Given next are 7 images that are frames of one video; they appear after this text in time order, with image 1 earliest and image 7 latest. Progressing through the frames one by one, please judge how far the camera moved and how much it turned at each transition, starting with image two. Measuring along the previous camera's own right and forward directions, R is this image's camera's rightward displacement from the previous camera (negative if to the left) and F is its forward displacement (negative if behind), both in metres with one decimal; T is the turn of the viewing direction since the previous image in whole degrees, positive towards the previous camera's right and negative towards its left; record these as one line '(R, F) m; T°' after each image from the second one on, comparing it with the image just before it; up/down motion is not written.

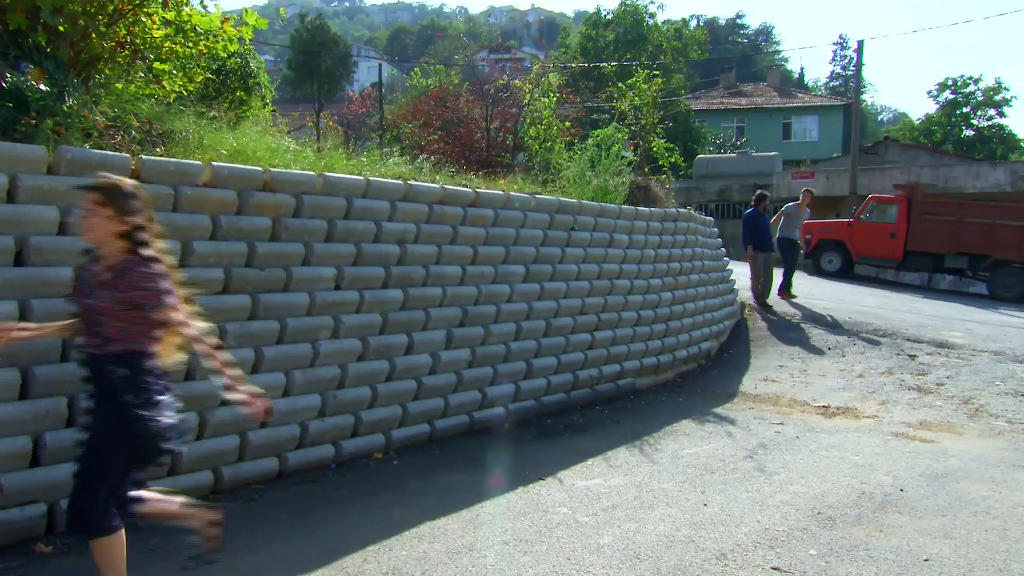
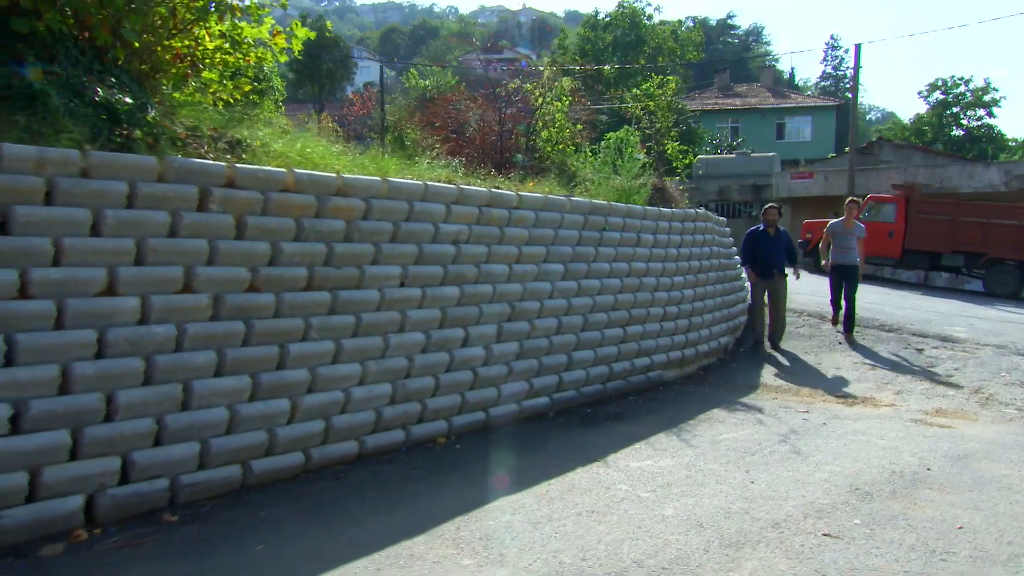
(-0.5, -0.4) m; +1°
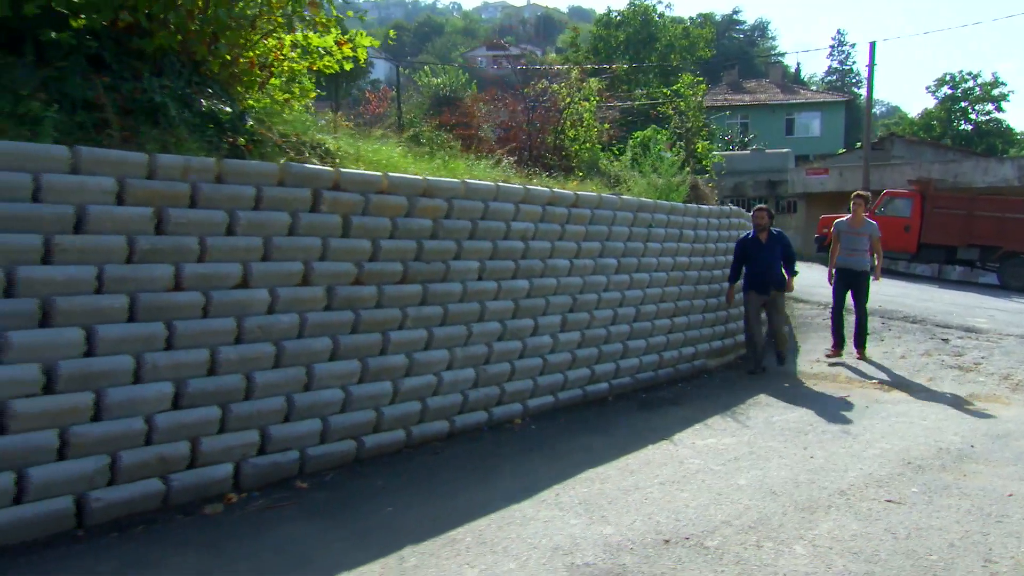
(-0.6, -0.5) m; 0°
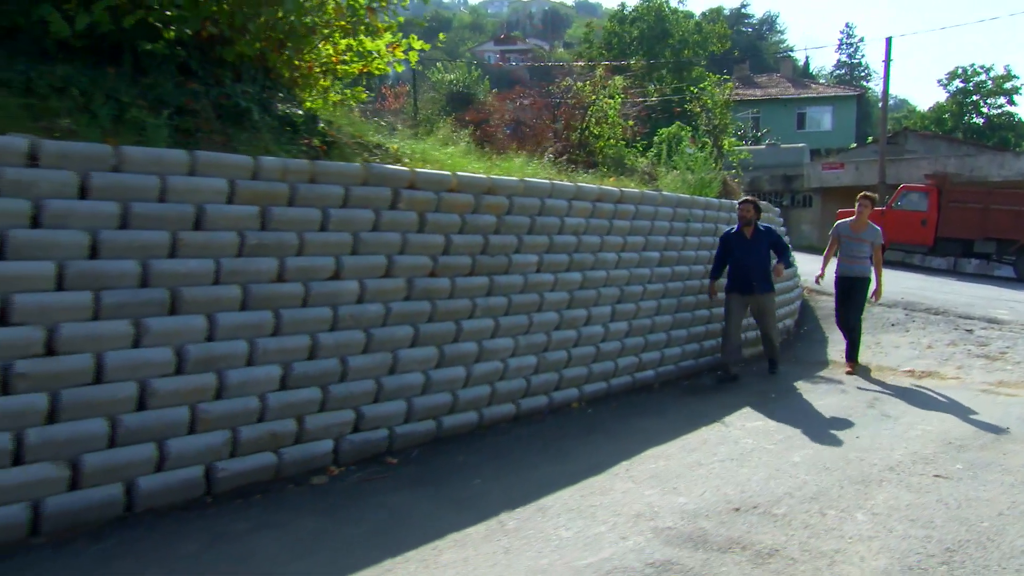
(-0.5, -0.4) m; -1°
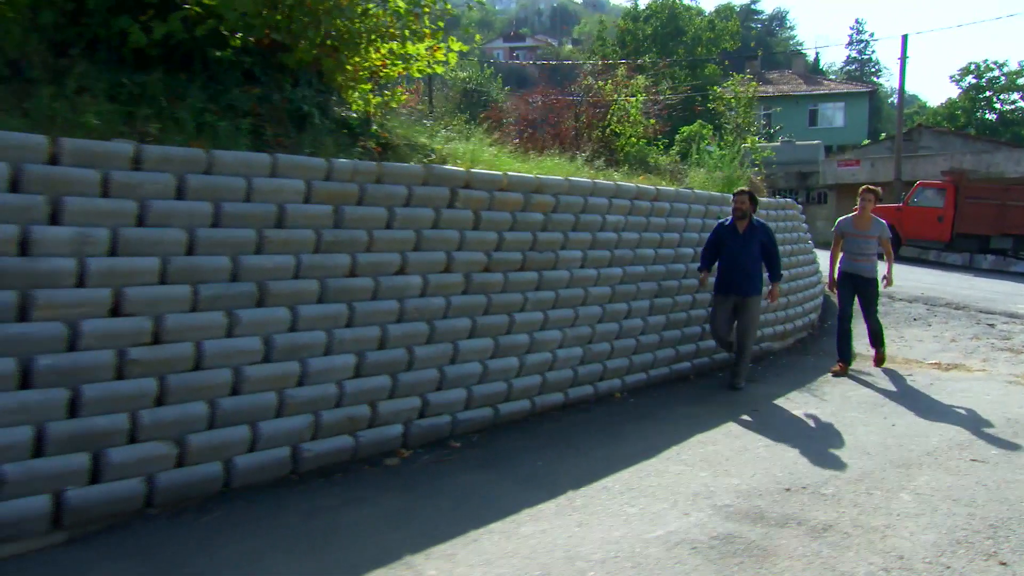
(-0.4, -0.3) m; -1°
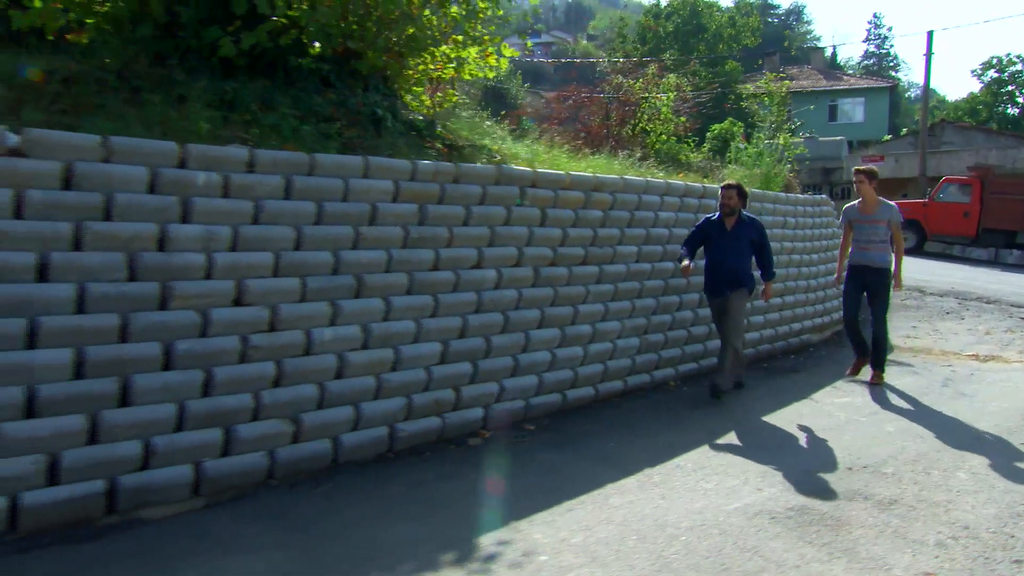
(-0.5, -0.4) m; -1°
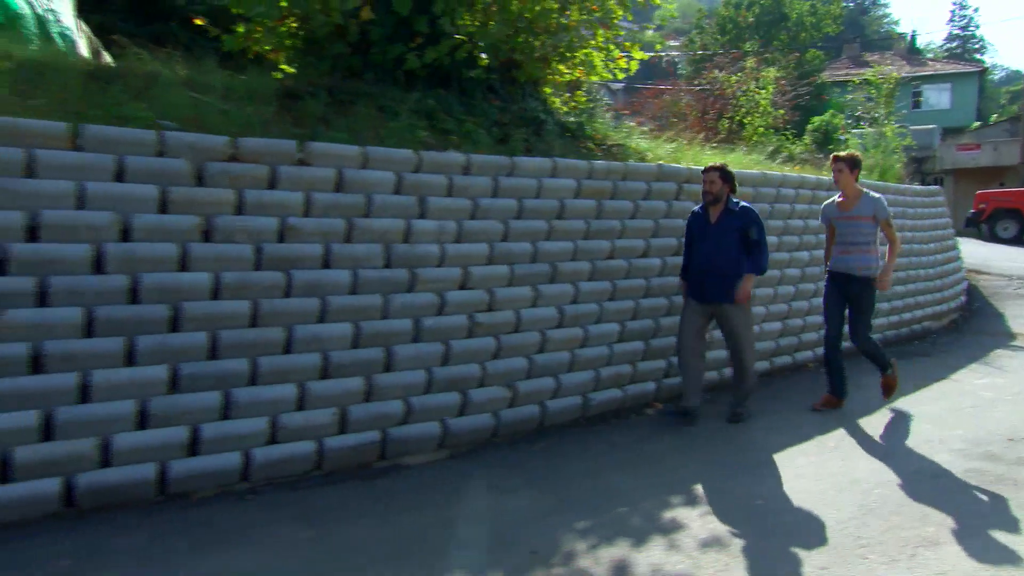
(-0.9, -0.7) m; -5°
